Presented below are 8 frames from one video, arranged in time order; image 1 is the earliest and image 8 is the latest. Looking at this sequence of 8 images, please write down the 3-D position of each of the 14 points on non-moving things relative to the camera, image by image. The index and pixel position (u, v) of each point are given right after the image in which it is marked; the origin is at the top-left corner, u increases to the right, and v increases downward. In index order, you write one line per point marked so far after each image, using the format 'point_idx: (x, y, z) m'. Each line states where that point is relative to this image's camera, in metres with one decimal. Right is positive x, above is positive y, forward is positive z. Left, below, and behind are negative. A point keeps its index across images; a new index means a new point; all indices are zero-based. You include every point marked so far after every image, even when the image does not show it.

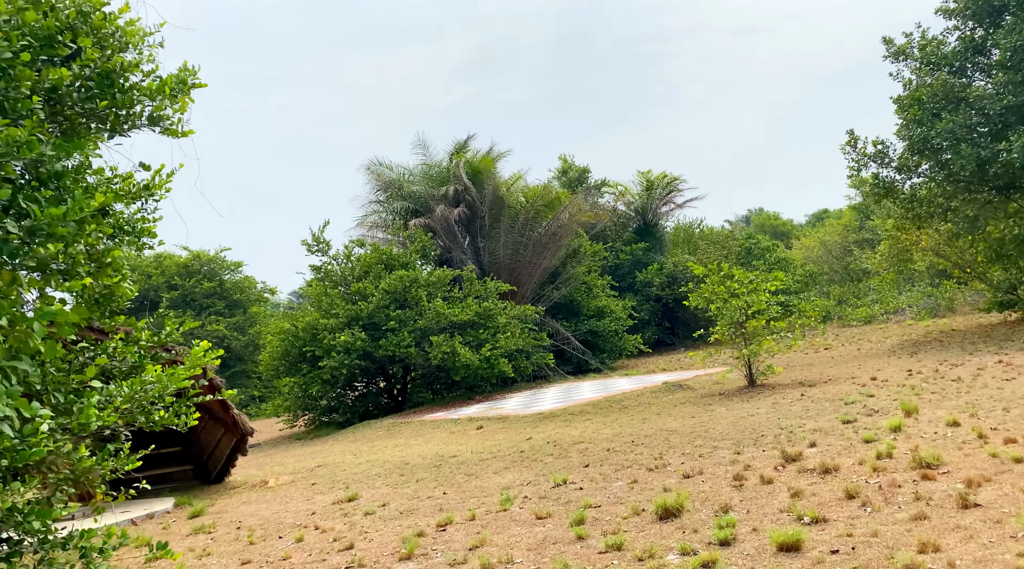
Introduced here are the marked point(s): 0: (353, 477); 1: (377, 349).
0: (-1.8, -2.2, +9.1) m
1: (-2.6, -1.3, +15.7) m
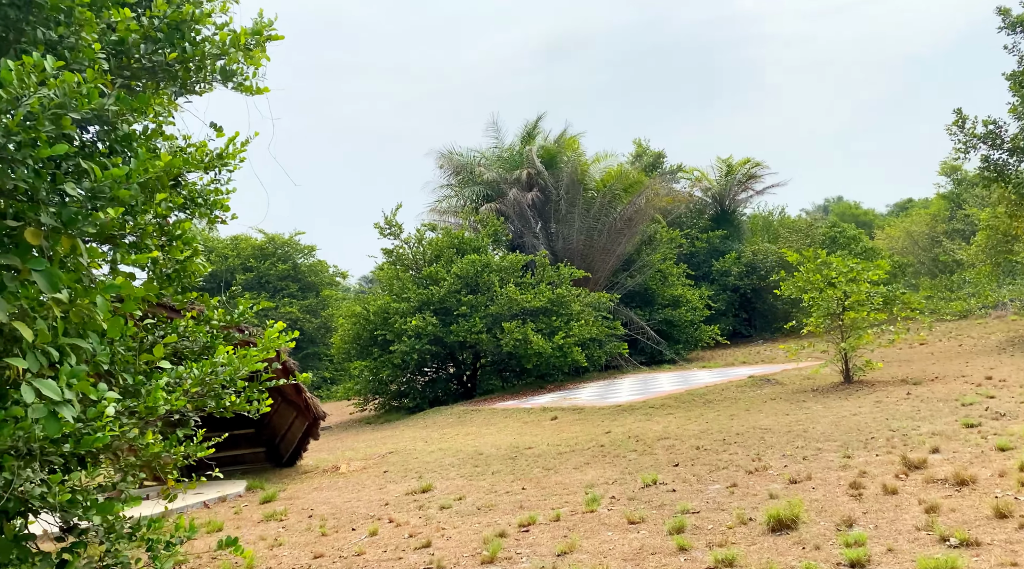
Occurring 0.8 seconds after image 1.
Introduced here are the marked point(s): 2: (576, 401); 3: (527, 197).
0: (-0.9, -2.0, +8.8) m
1: (-1.2, -1.0, +15.5) m
2: (+1.0, -1.8, +12.5) m
3: (+0.3, +2.0, +18.3) m
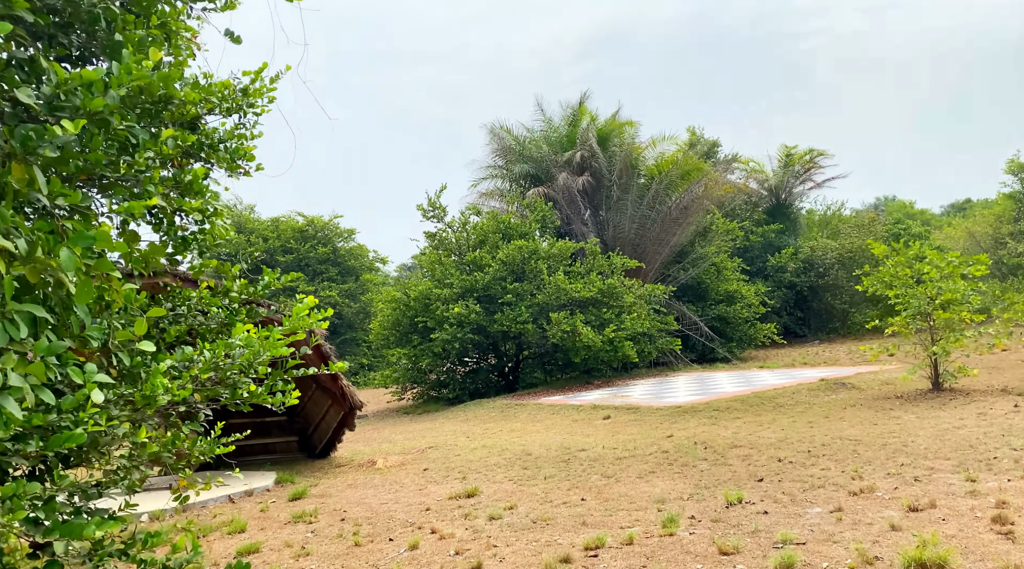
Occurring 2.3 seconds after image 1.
0: (-0.4, -1.8, +8.0) m
1: (-0.3, -0.7, +14.7) m
2: (+1.7, -1.6, +11.6) m
3: (+1.4, +2.2, +17.4) m
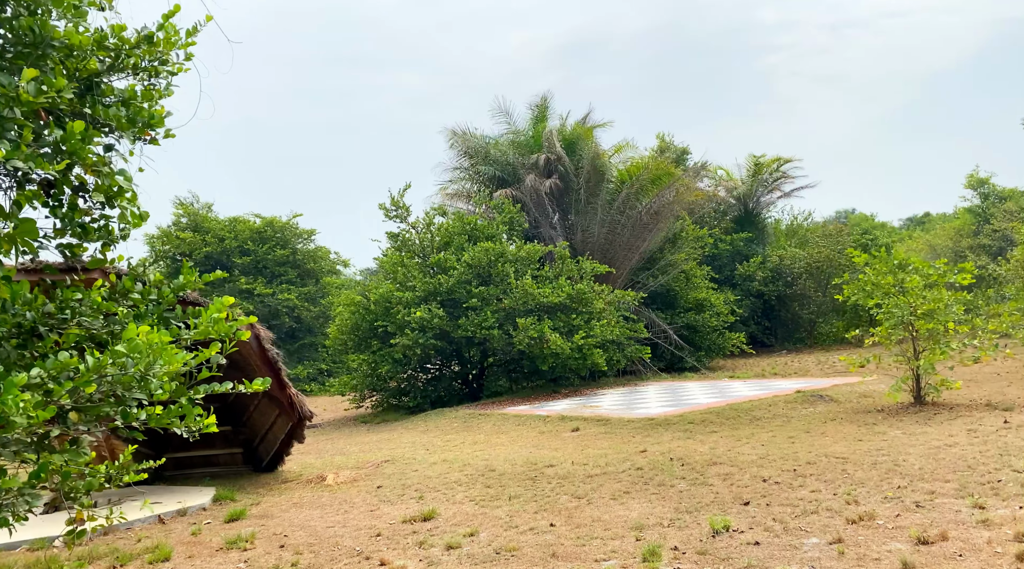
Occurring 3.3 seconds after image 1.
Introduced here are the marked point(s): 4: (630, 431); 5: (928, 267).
0: (-0.8, -1.8, +7.4) m
1: (-1.0, -0.8, +14.0) m
2: (+1.2, -1.7, +11.1) m
3: (+0.7, +2.1, +16.9) m
4: (+1.3, -1.6, +9.1) m
5: (+4.6, +0.2, +8.9) m
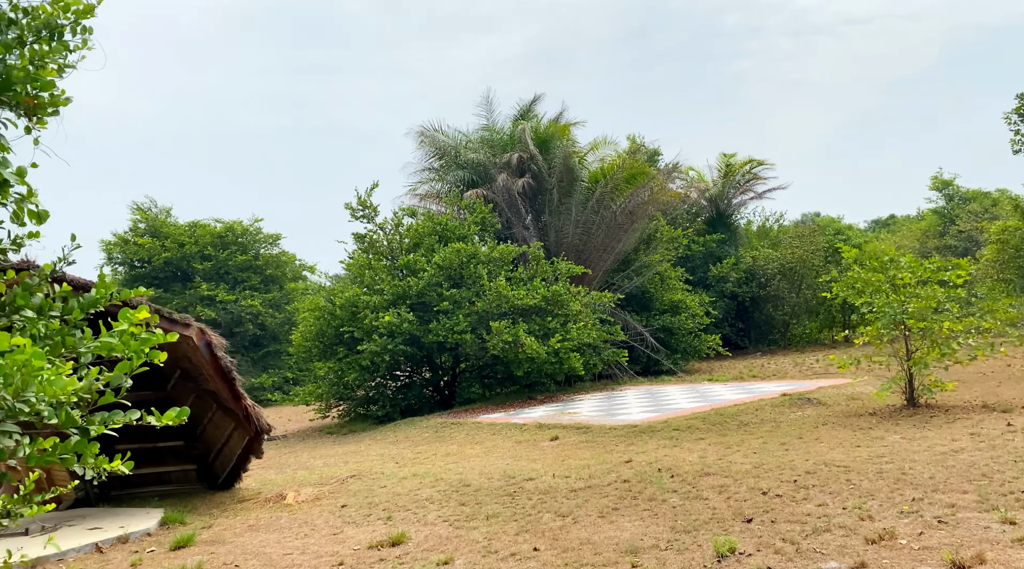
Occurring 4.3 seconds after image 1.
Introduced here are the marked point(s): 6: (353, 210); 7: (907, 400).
0: (-1.0, -1.8, +6.8) m
1: (-1.4, -0.8, +13.4) m
2: (+0.8, -1.7, +10.5) m
3: (+0.1, +2.0, +16.3) m
4: (+1.1, -1.6, +8.5) m
5: (+4.3, +0.2, +8.5) m
6: (-3.0, +1.4, +14.9) m
7: (+4.3, -1.2, +8.7) m
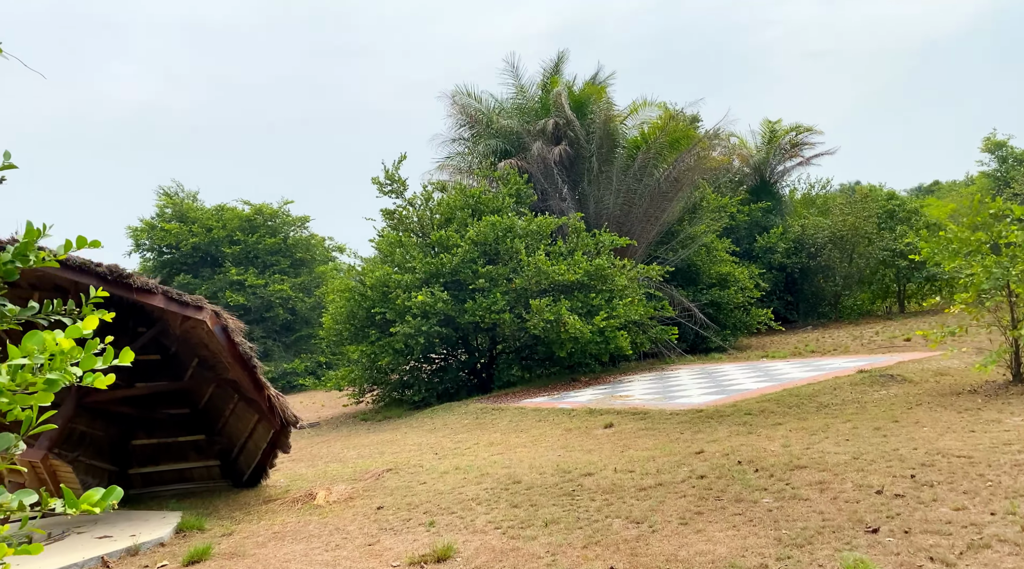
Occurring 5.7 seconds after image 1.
0: (-0.5, -1.6, +6.0) m
1: (-0.8, -0.5, +12.6) m
2: (+1.4, -1.4, +9.6) m
3: (+0.8, +2.5, +15.4) m
4: (+1.6, -1.3, +7.6) m
5: (+4.7, +0.6, +7.4) m
6: (-2.3, +1.7, +14.1) m
7: (+4.7, -0.9, +7.7) m
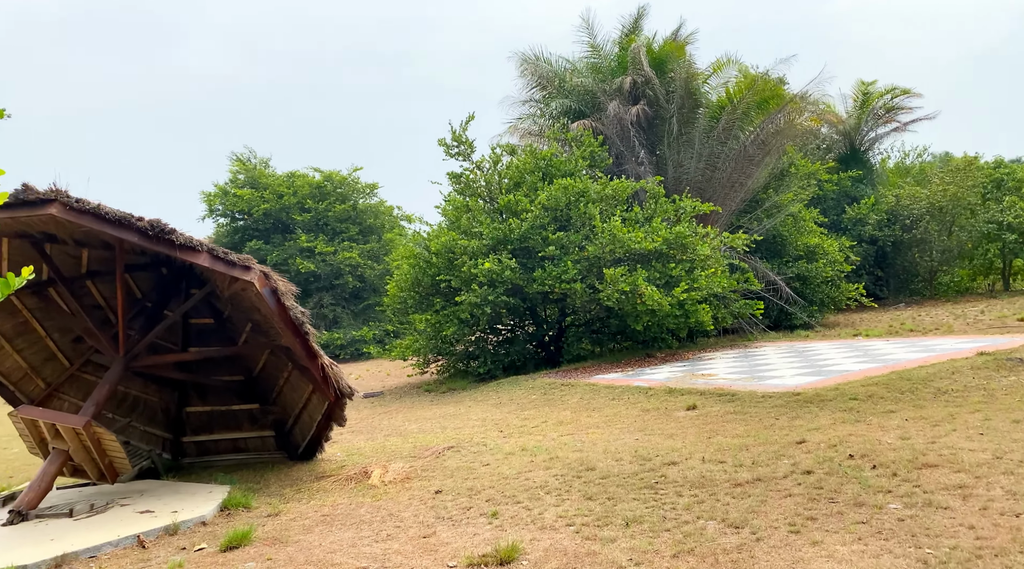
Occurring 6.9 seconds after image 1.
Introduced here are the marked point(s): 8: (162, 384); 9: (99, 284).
0: (0.0, -1.4, +5.3) m
1: (+0.3, 0.0, +11.9) m
2: (+2.2, -1.0, +8.8) m
3: (+2.2, +3.1, +14.4) m
4: (+2.2, -1.0, +6.8) m
5: (+5.4, +0.8, +6.3) m
6: (-1.1, +2.3, +13.5) m
7: (+5.4, -0.6, +6.6) m
8: (-3.3, -0.9, +7.5) m
9: (-3.7, 0.0, +7.3) m
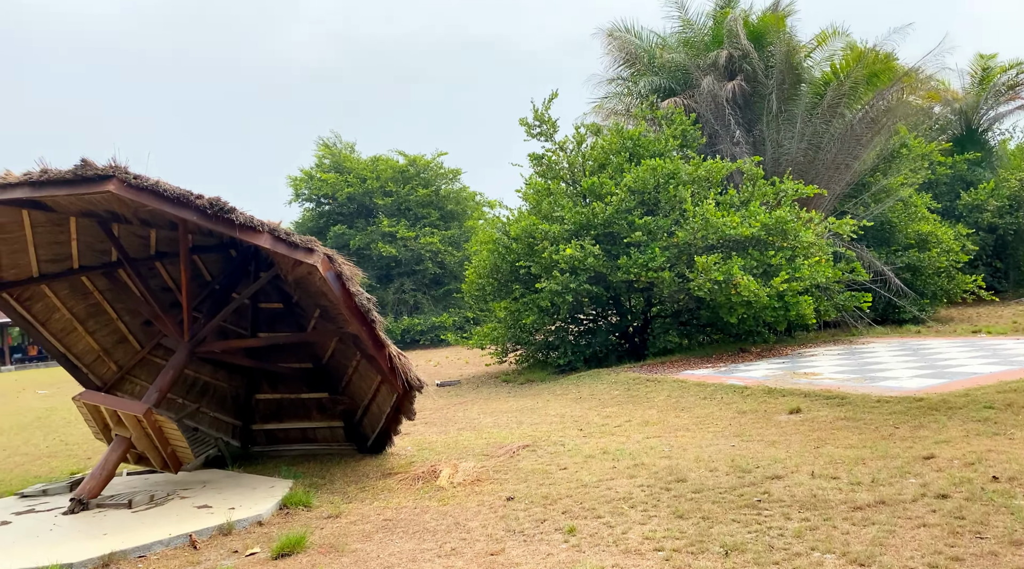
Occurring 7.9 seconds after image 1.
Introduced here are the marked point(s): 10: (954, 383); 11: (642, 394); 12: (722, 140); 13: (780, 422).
0: (+0.4, -1.3, +4.8) m
1: (+1.5, +0.2, +11.3) m
2: (+3.0, -0.9, +8.0) m
3: (+3.6, +3.3, +13.5) m
4: (+2.8, -1.0, +6.0) m
5: (+5.9, +0.8, +5.1) m
6: (+0.3, +2.5, +12.9) m
7: (+5.9, -0.6, +5.4) m
8: (-2.6, -0.8, +7.3) m
9: (-3.0, +0.2, +7.1) m
10: (+3.7, -0.8, +6.8) m
11: (+1.4, -1.2, +8.6) m
12: (+3.6, +2.4, +13.9) m
13: (+2.1, -1.1, +6.4) m
